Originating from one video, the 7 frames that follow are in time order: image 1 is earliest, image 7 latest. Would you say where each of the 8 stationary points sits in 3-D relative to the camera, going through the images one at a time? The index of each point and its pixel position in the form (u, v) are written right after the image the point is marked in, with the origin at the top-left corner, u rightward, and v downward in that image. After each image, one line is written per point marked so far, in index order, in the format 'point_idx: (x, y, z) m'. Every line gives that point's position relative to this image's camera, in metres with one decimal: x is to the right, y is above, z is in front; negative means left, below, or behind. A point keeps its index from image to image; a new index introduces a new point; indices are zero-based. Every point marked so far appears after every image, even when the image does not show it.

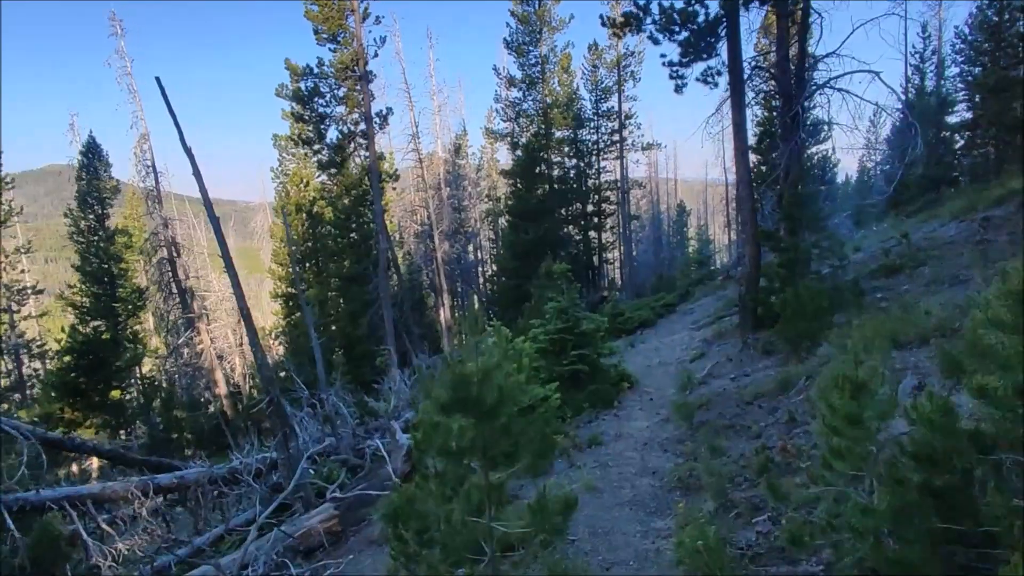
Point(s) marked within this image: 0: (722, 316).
0: (+5.5, -0.7, +17.0) m
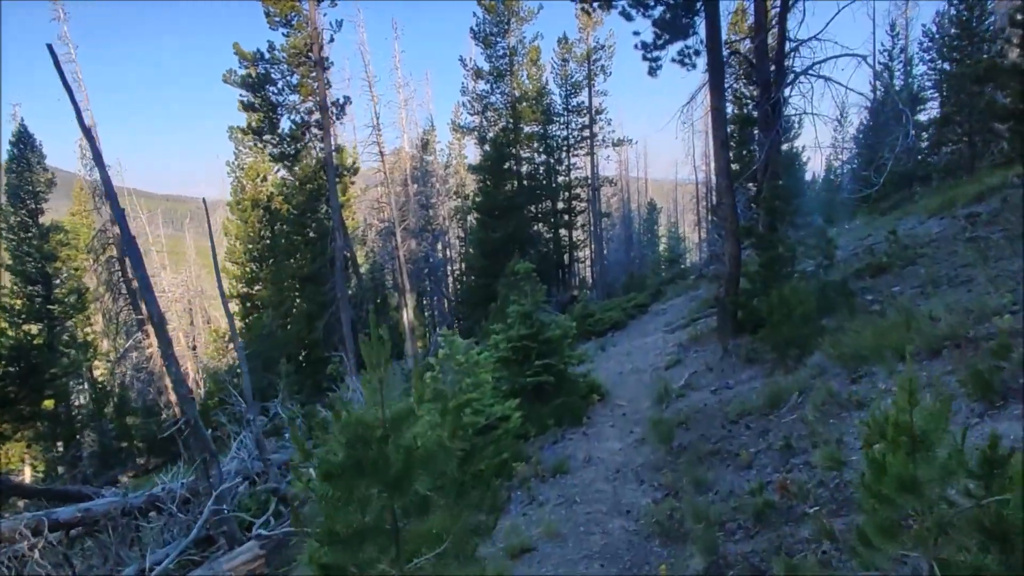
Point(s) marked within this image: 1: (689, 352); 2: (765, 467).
0: (+4.6, -0.7, +16.1) m
1: (+3.3, -1.2, +12.2) m
2: (+2.2, -1.6, +5.7) m
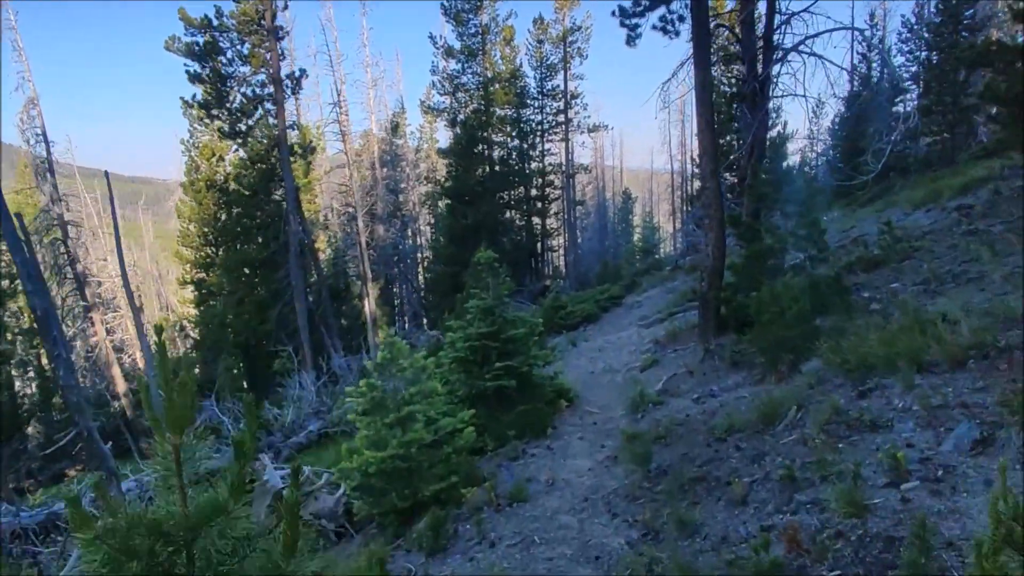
0: (+3.8, -0.6, +15.2) m
1: (+2.7, -1.1, +11.2) m
2: (+1.8, -1.6, +4.7) m
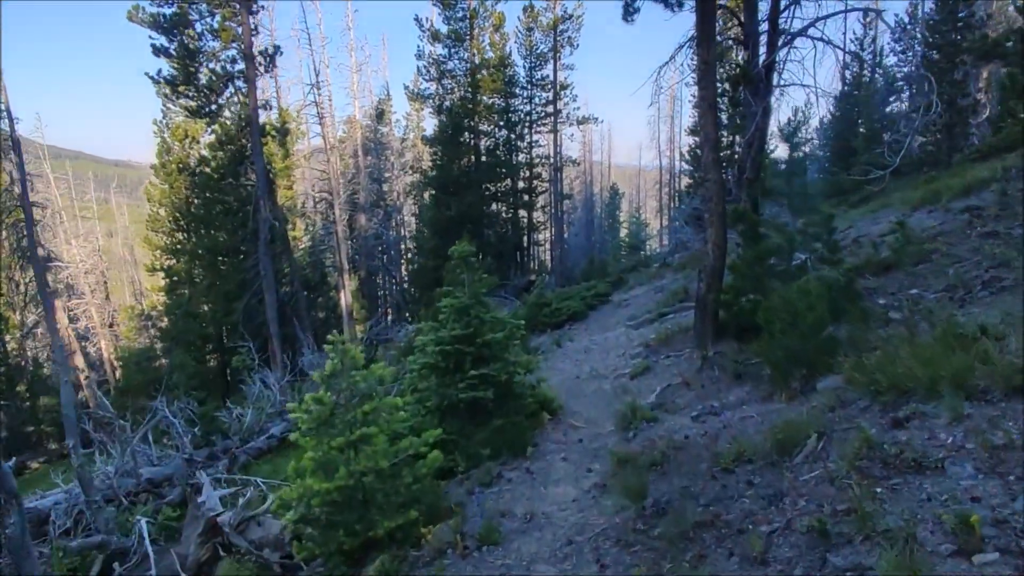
0: (+3.4, -0.5, +14.3) m
1: (+2.3, -1.1, +10.3) m
2: (+1.6, -1.6, +3.8) m
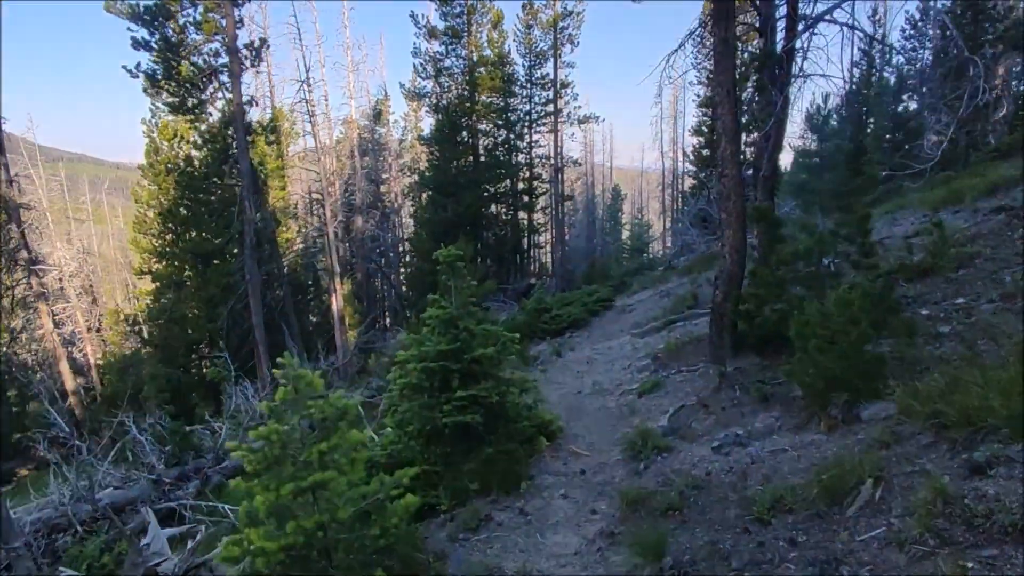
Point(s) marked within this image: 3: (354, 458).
0: (+3.3, -0.7, +13.4) m
1: (+2.3, -1.2, +9.4) m
2: (+1.5, -1.7, +2.9) m
3: (-1.1, -1.2, +4.7) m
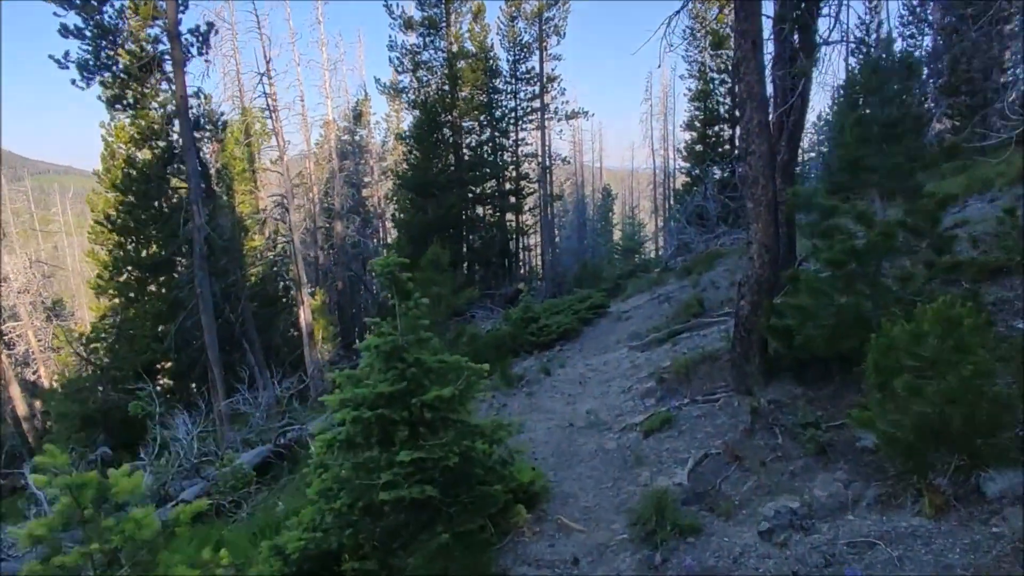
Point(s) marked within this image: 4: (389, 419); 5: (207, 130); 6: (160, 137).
0: (+3.0, -0.8, +11.6) m
1: (+2.0, -1.3, +7.6) m
2: (+1.3, -1.8, +1.1) m
3: (-1.4, -1.4, +2.9) m
4: (-0.9, -1.0, +4.8) m
5: (-8.8, +4.6, +18.9) m
6: (-8.8, +3.8, +16.1) m
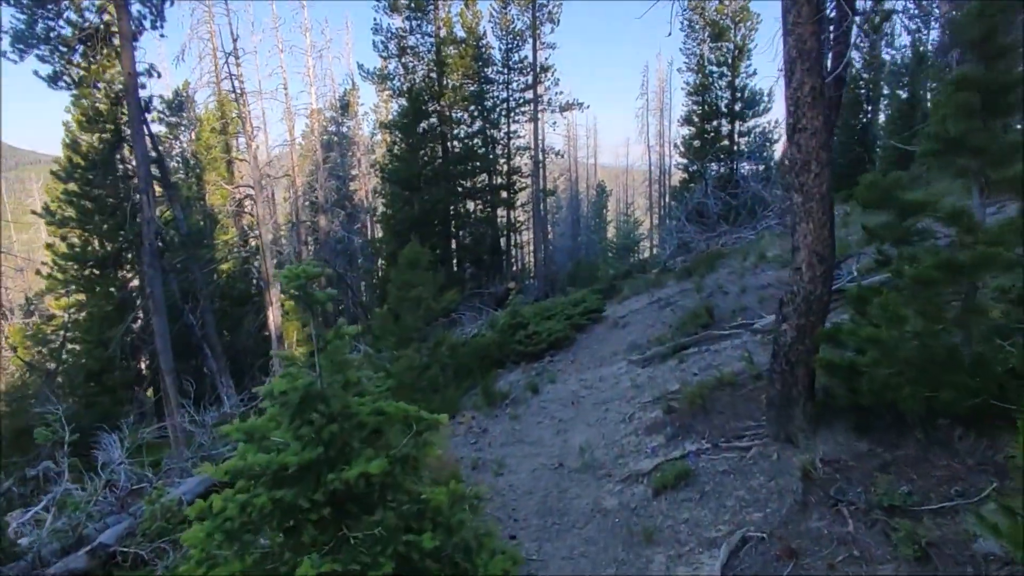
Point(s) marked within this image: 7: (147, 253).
0: (+2.7, -0.9, +10.2) m
1: (+1.7, -1.4, +6.1) m
2: (+1.2, -2.0, -0.4) m
3: (-1.6, -1.5, +1.4) m
4: (-1.1, -1.1, +3.3) m
5: (-9.1, +4.6, +17.3) m
6: (-9.0, +3.8, +14.5) m
7: (-7.7, +0.8, +13.5) m
